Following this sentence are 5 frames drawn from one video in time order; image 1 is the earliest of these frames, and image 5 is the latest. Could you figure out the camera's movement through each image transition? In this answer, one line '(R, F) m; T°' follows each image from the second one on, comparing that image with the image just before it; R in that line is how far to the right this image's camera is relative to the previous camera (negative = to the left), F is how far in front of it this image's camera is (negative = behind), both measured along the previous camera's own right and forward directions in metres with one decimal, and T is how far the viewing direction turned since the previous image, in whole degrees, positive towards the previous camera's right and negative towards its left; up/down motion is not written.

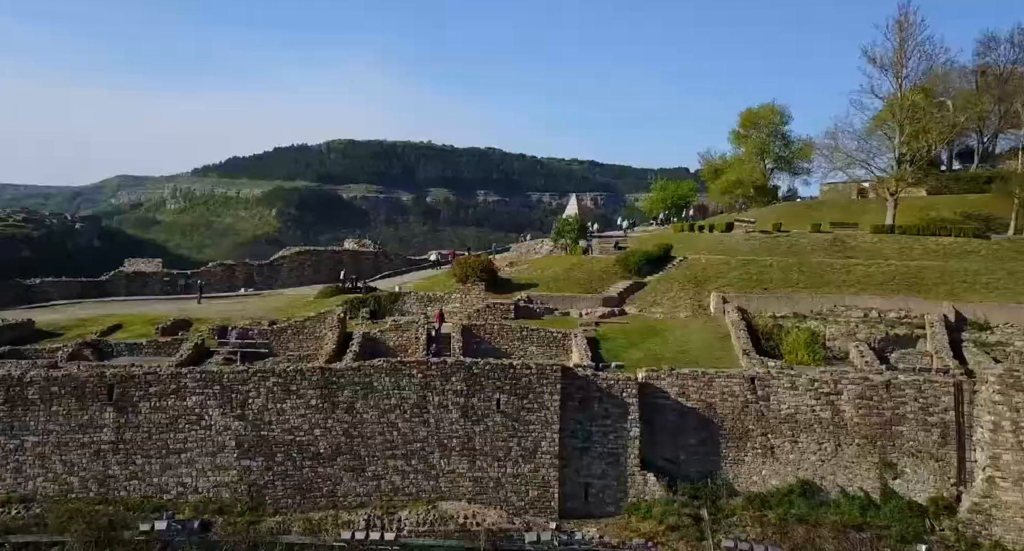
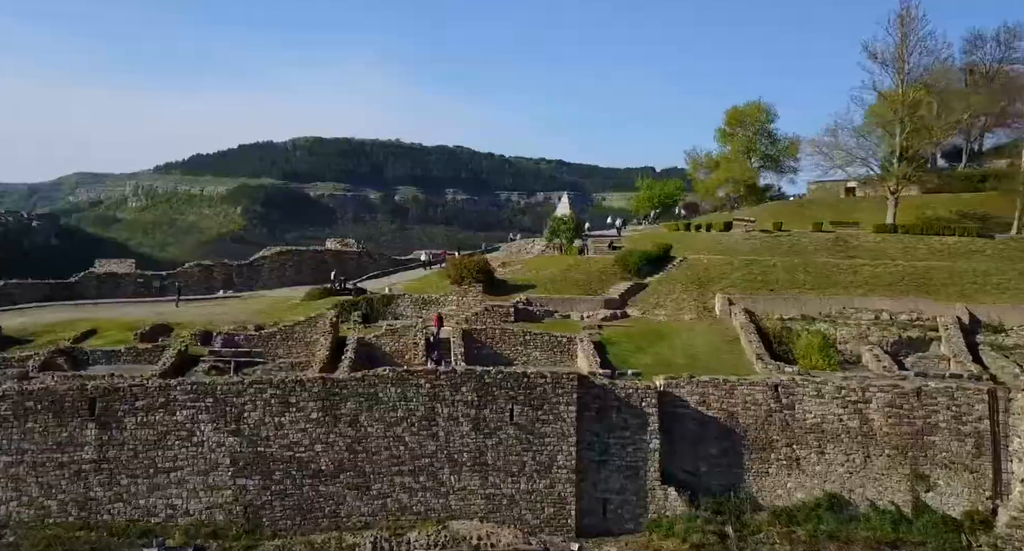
(-0.8, +1.0) m; +2°
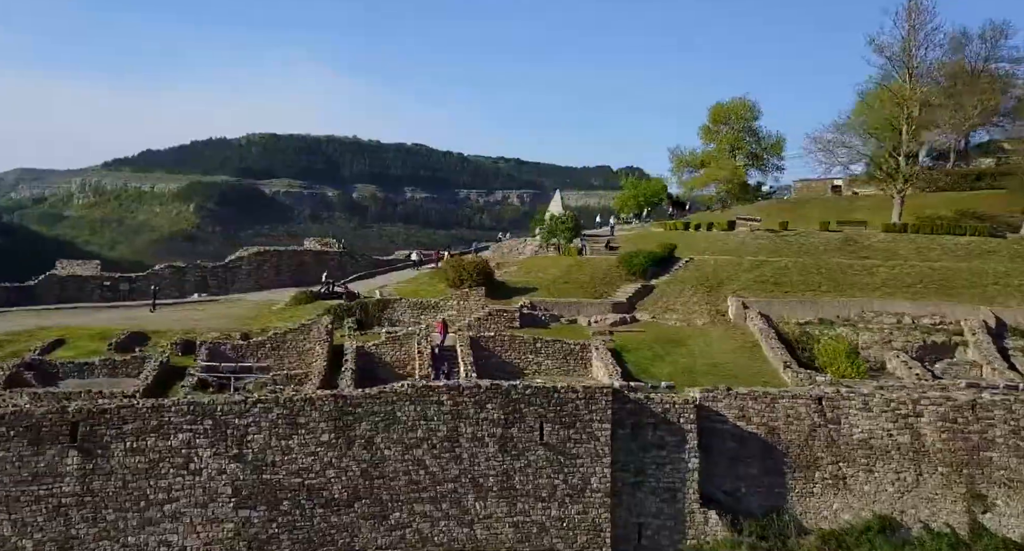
(-1.2, +1.4) m; +3°
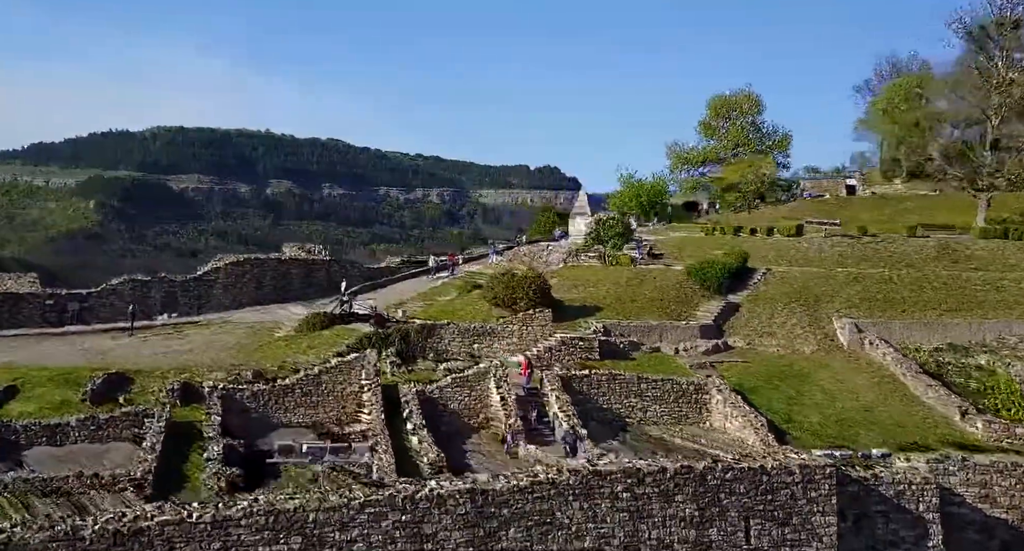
(-3.5, +4.4) m; +5°
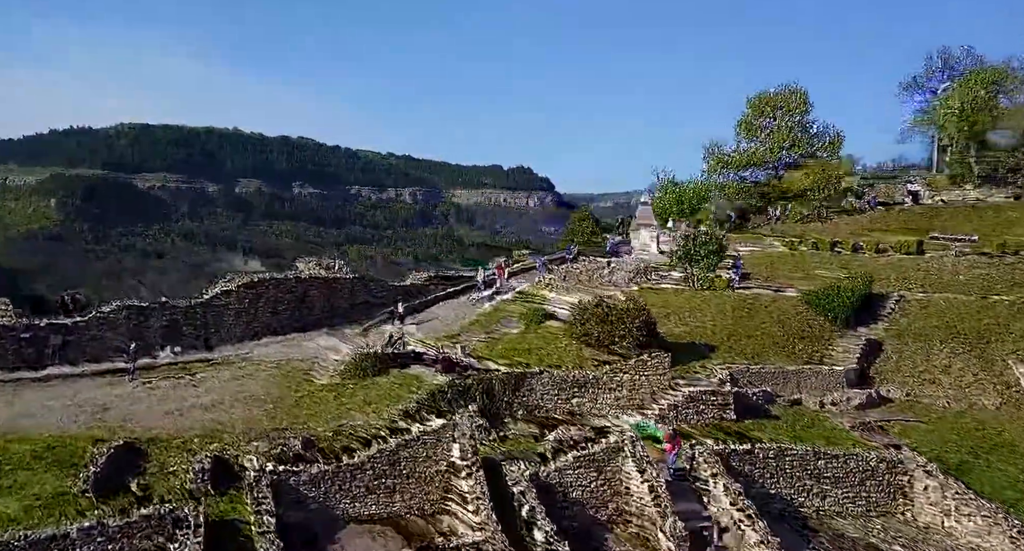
(-2.6, +4.1) m; +1°
